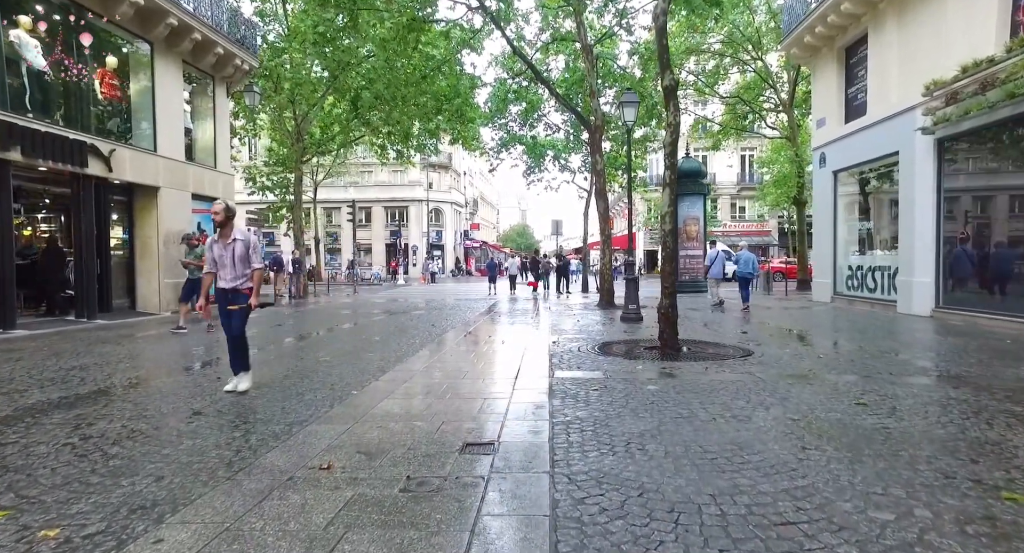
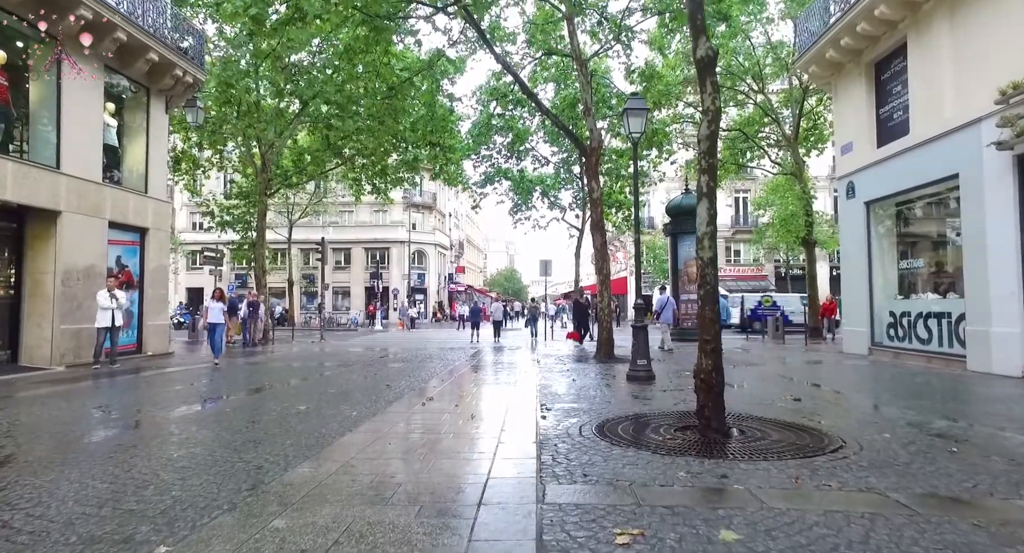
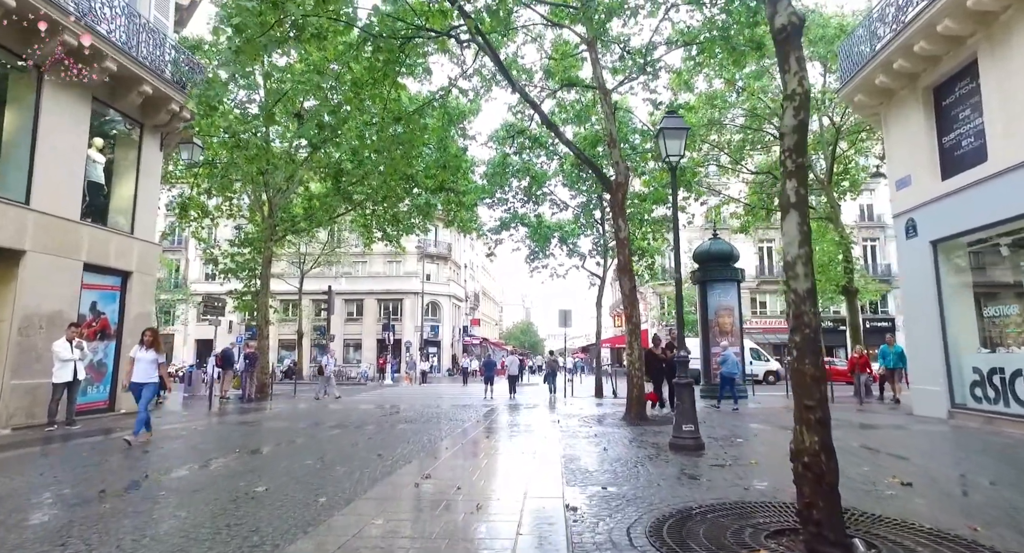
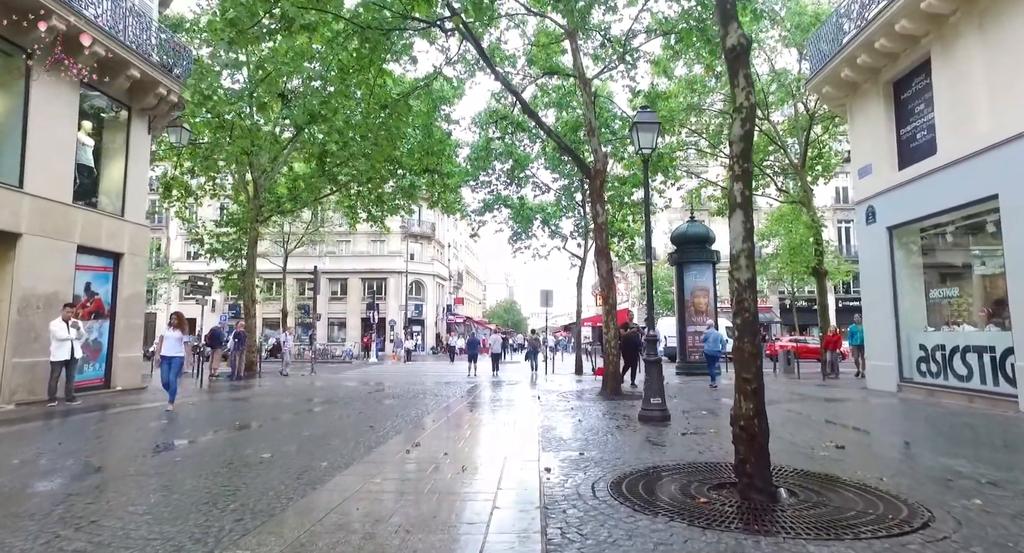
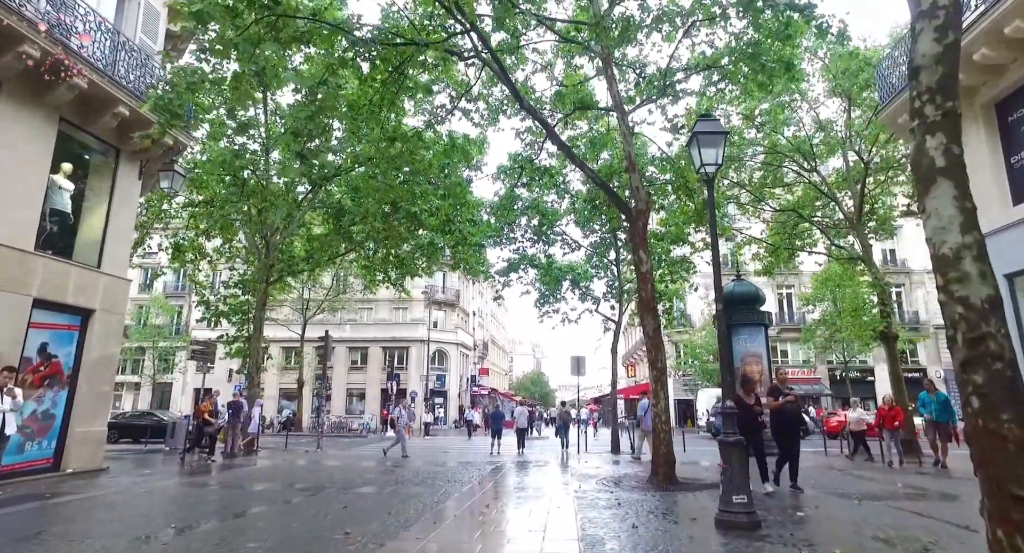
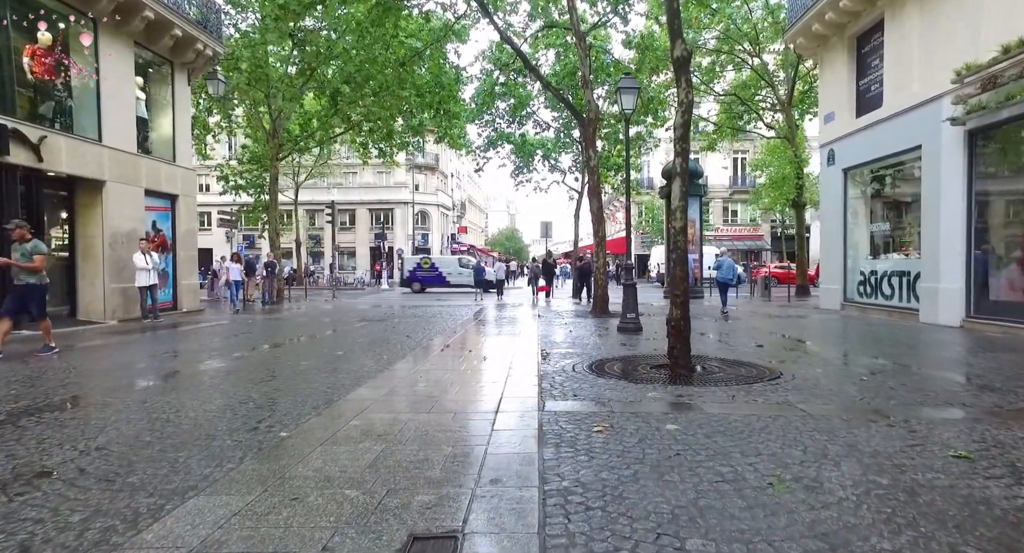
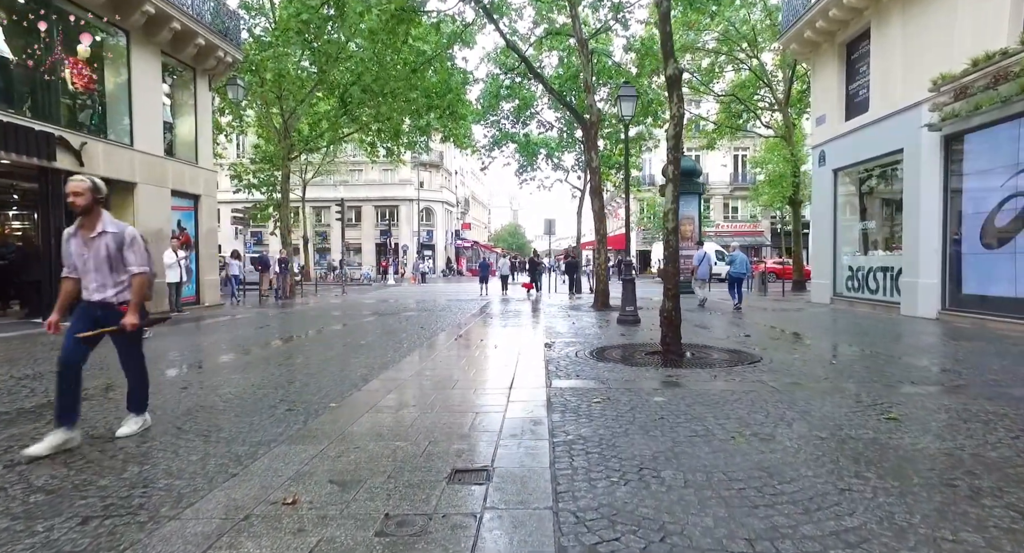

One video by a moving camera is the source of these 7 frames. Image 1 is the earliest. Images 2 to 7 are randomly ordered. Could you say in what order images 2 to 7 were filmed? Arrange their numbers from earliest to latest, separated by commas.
7, 6, 2, 4, 3, 5
